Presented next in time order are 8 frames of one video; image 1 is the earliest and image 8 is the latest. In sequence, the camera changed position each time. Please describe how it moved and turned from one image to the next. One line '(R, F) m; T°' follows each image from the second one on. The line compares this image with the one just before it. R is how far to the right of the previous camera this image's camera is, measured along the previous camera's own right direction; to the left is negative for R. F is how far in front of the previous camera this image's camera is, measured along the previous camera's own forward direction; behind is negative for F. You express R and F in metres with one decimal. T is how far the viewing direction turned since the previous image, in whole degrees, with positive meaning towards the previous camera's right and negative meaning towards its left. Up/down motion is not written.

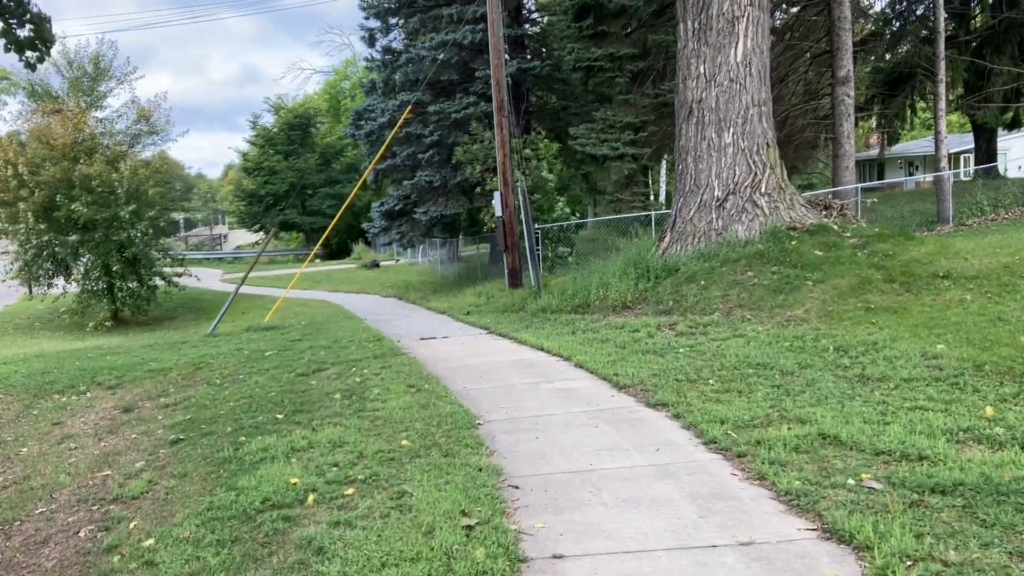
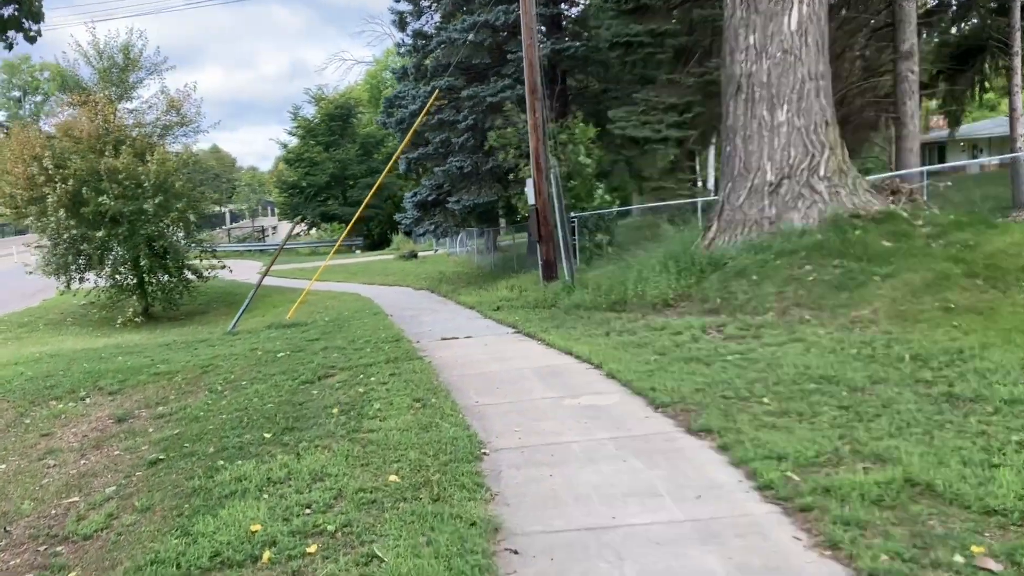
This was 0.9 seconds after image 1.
(+0.2, +0.9) m; -3°
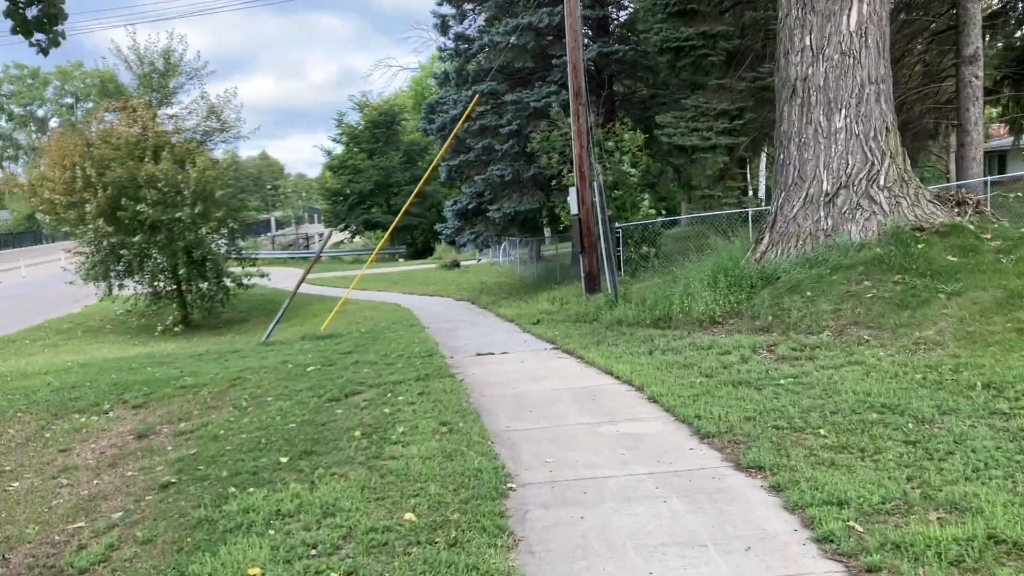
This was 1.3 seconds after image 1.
(+0.1, +0.4) m; -3°
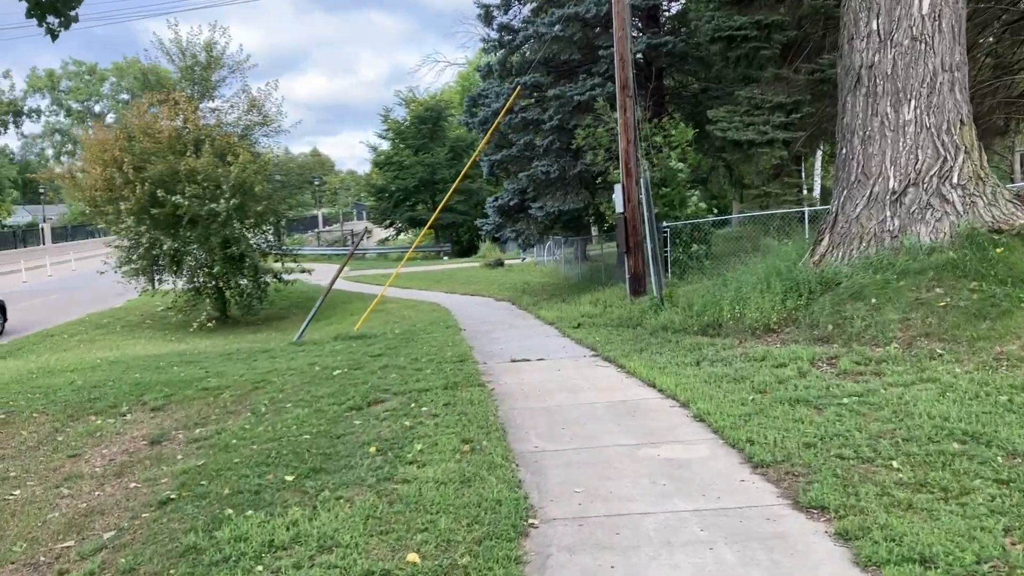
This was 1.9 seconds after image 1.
(+0.1, +0.6) m; -3°
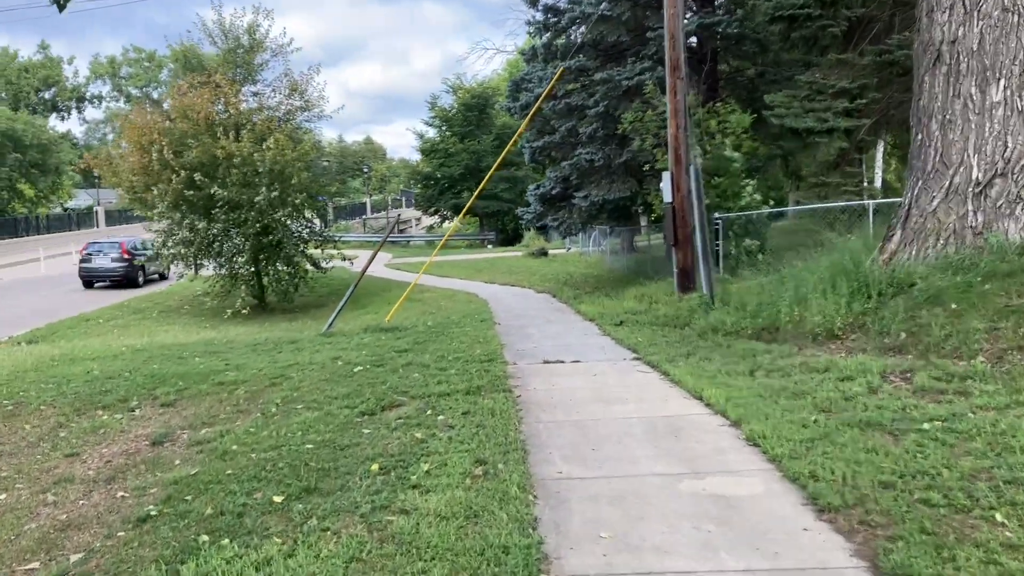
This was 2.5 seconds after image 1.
(+0.1, +0.7) m; -3°
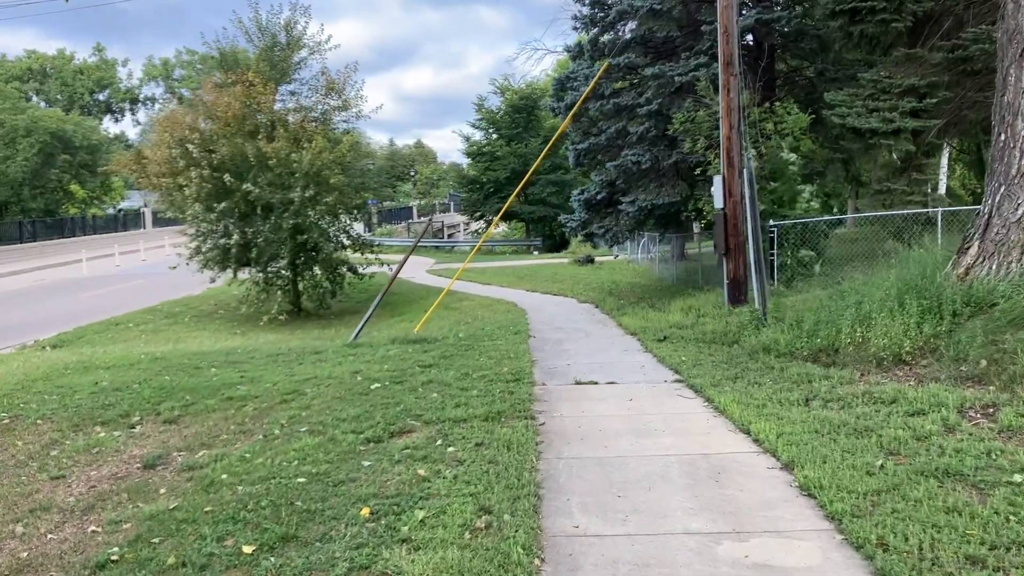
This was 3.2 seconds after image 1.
(+0.1, +0.7) m; -3°
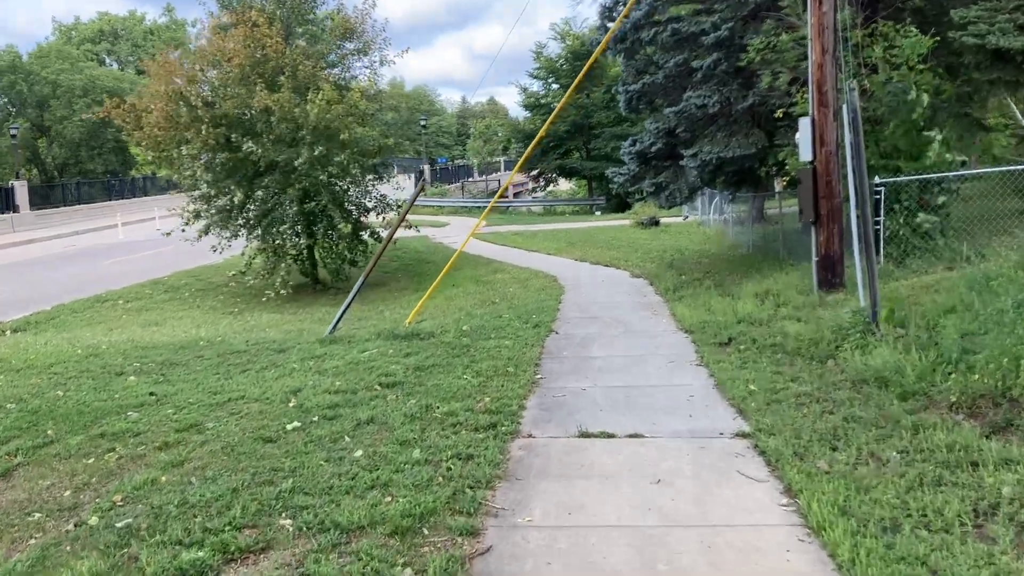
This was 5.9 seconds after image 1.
(+0.5, +2.6) m; -5°
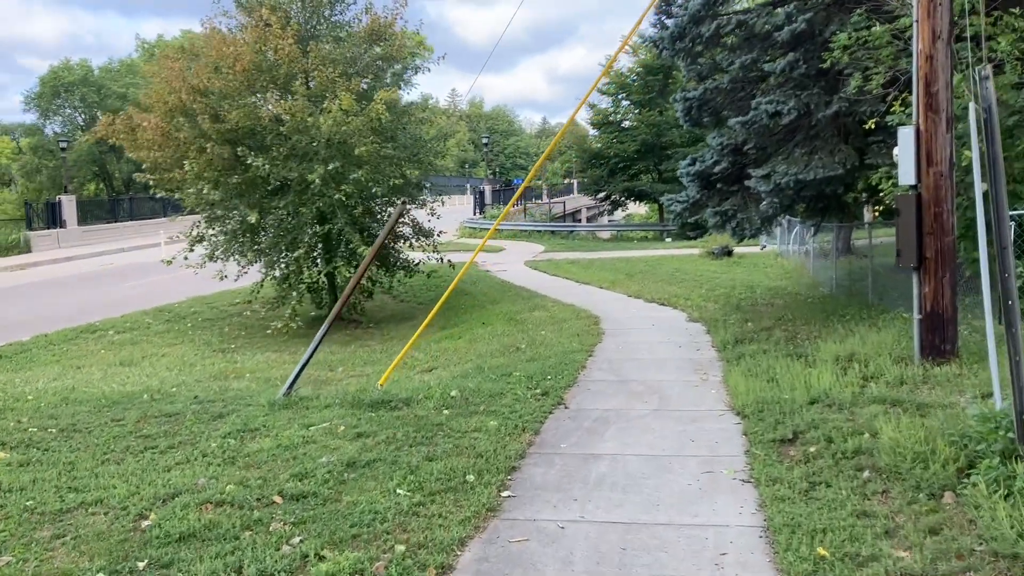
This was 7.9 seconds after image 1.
(+0.5, +2.0) m; -5°
